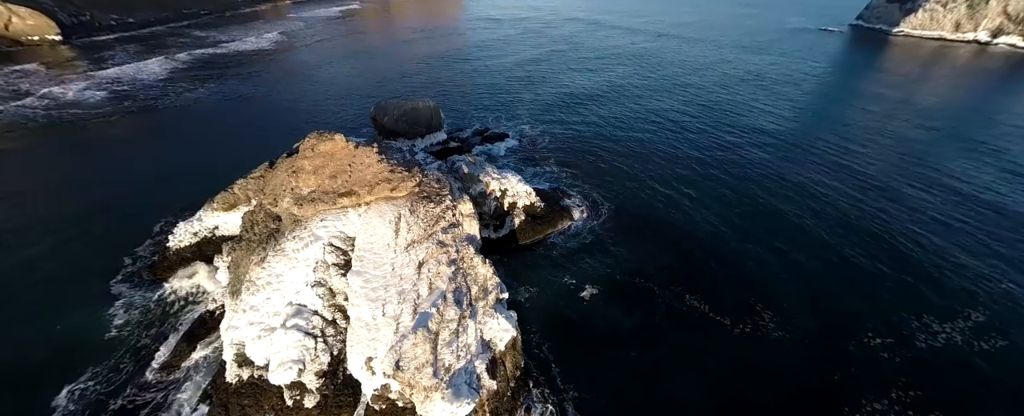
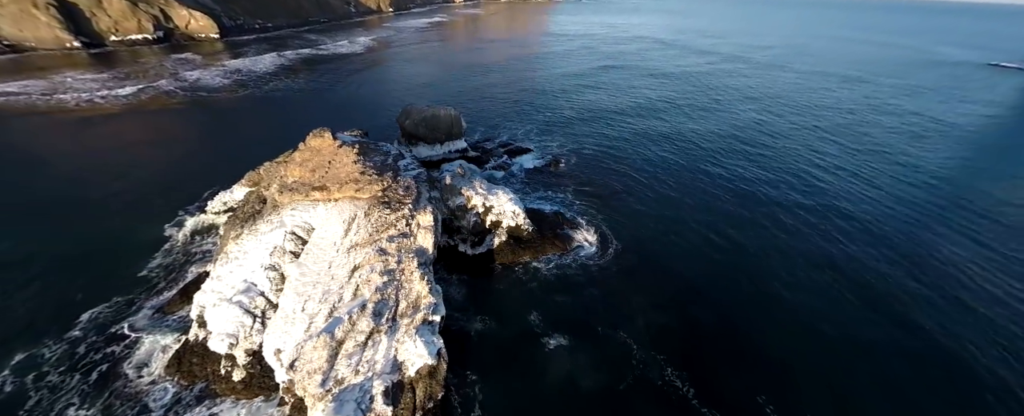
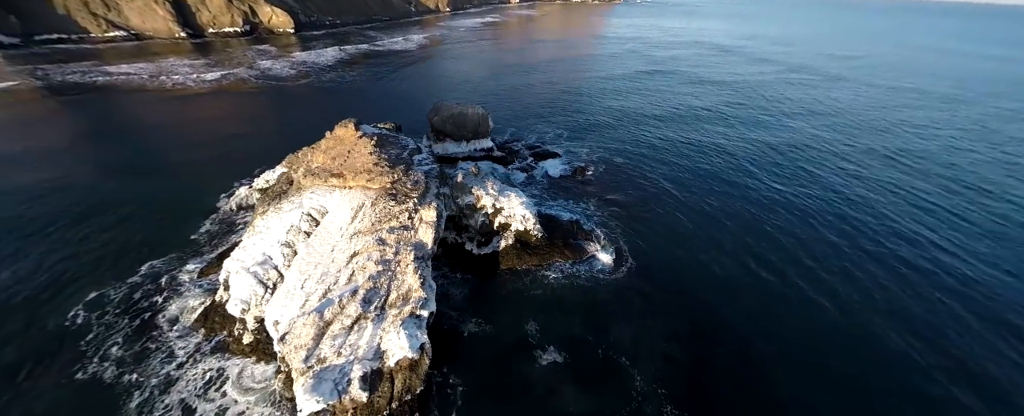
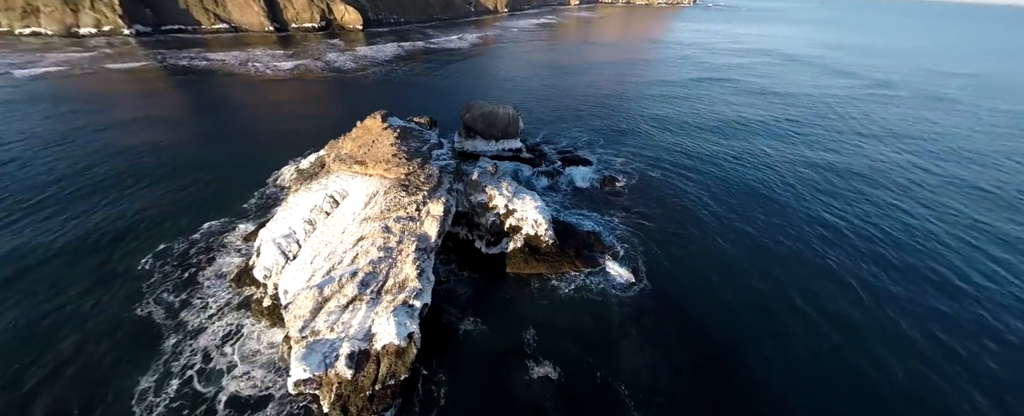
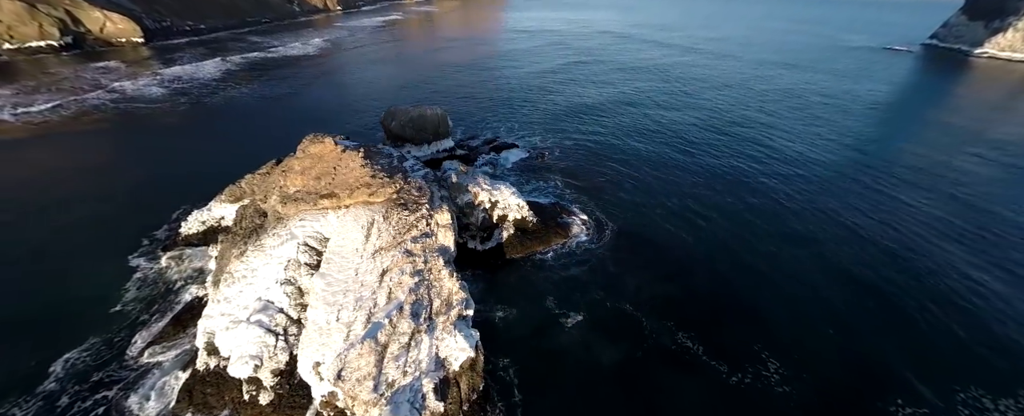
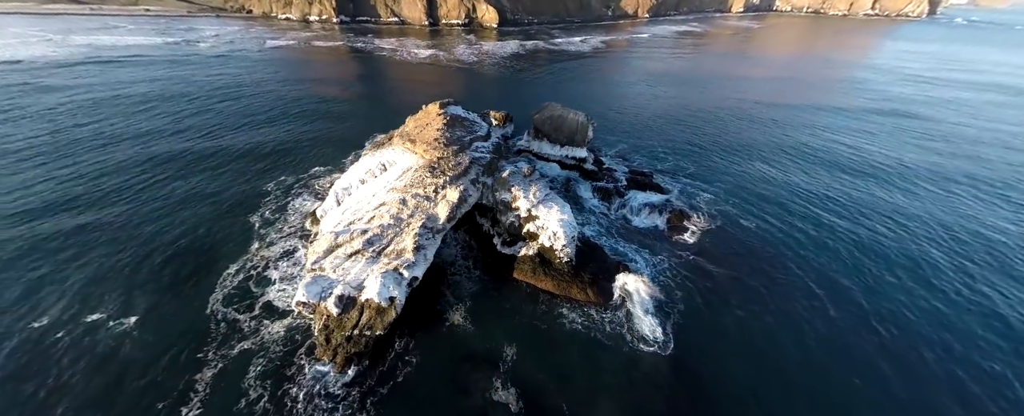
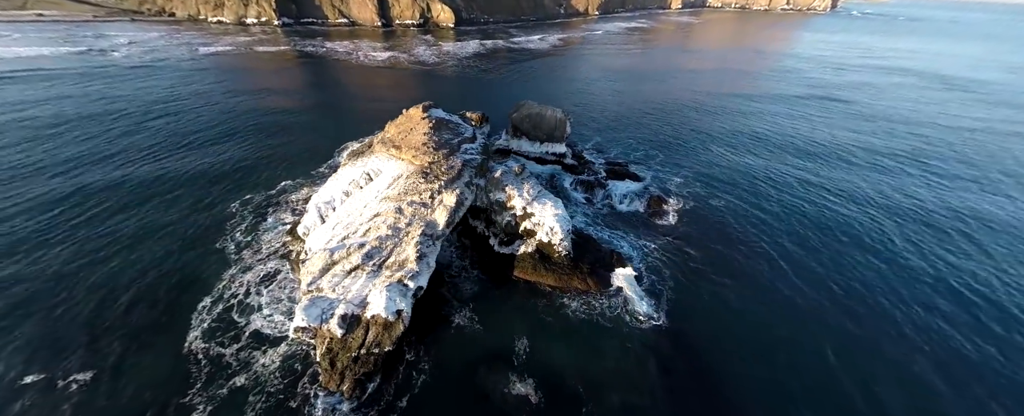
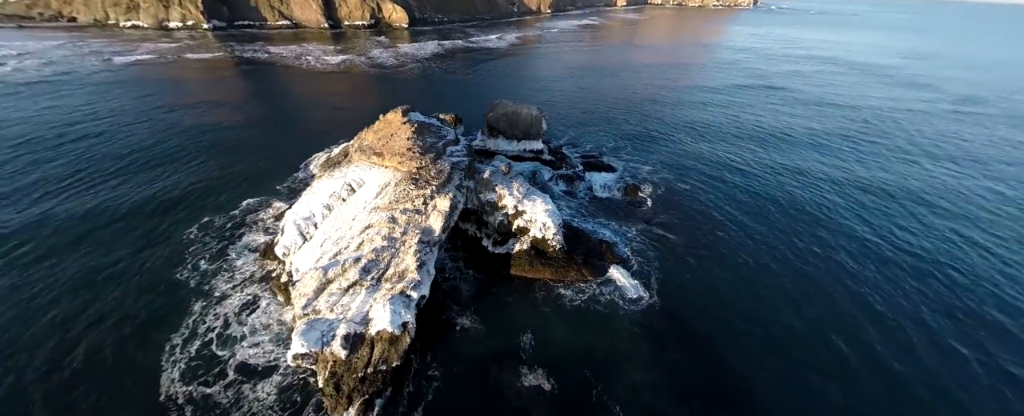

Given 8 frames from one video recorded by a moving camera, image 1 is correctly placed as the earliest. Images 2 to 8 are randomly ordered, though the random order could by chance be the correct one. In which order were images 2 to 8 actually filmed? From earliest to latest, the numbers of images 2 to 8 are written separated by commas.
5, 2, 3, 4, 8, 7, 6
